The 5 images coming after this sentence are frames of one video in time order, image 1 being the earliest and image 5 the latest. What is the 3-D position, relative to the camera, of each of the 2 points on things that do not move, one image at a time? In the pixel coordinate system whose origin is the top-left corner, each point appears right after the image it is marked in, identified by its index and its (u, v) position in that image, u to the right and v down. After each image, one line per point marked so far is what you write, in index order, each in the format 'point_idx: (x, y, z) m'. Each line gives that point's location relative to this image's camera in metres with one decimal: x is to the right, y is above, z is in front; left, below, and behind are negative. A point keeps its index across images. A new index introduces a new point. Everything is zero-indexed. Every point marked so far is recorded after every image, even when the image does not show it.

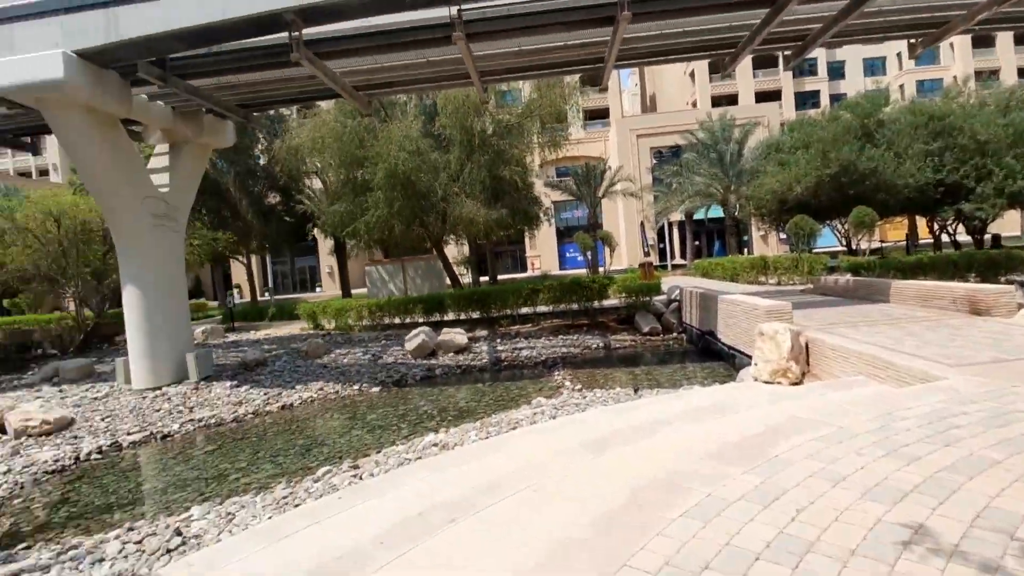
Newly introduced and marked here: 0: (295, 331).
0: (-7.6, -1.5, +18.2) m
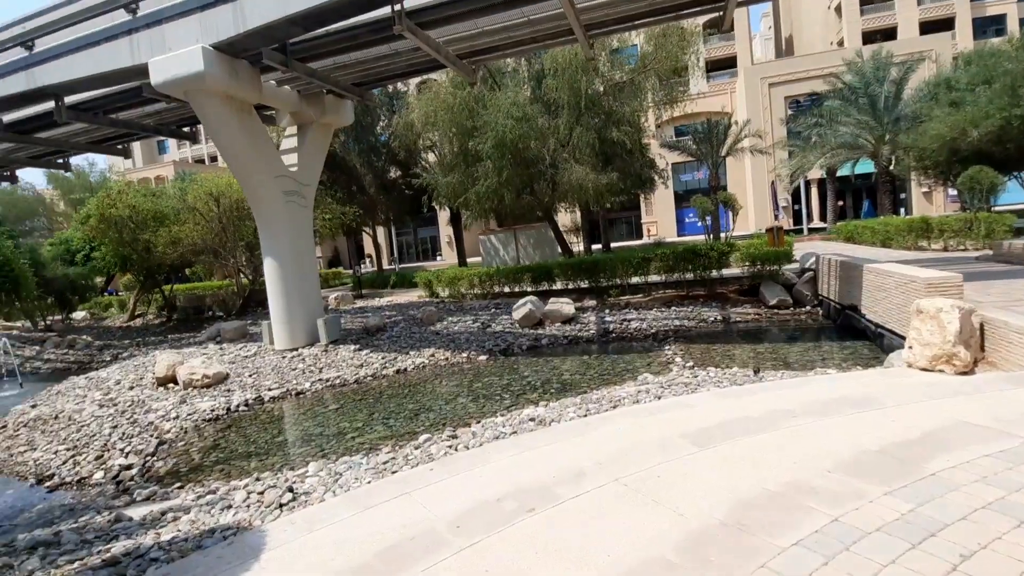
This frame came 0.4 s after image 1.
0: (-3.6, -0.4, +19.2) m
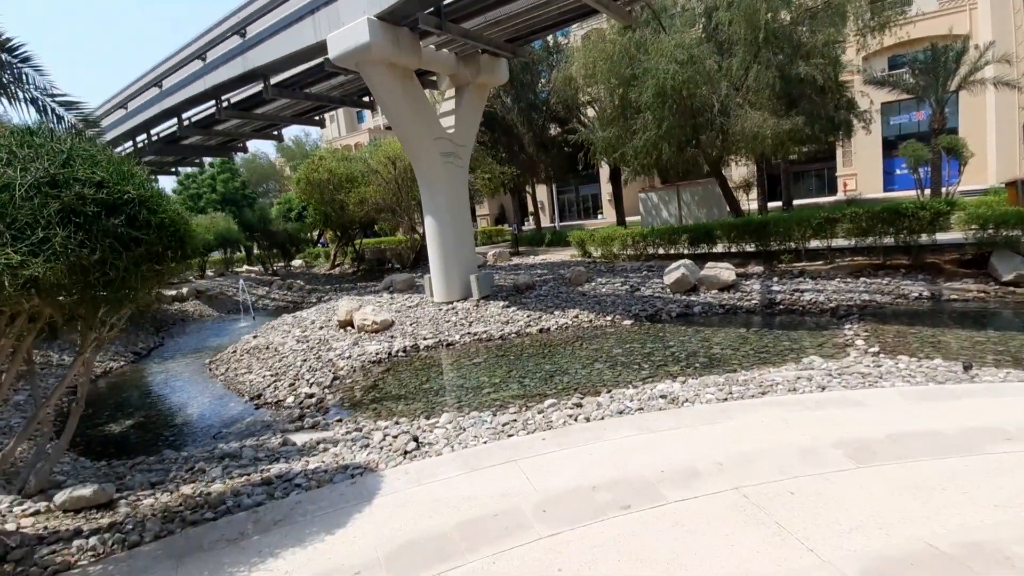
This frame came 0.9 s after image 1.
0: (+1.9, +1.1, +19.1) m
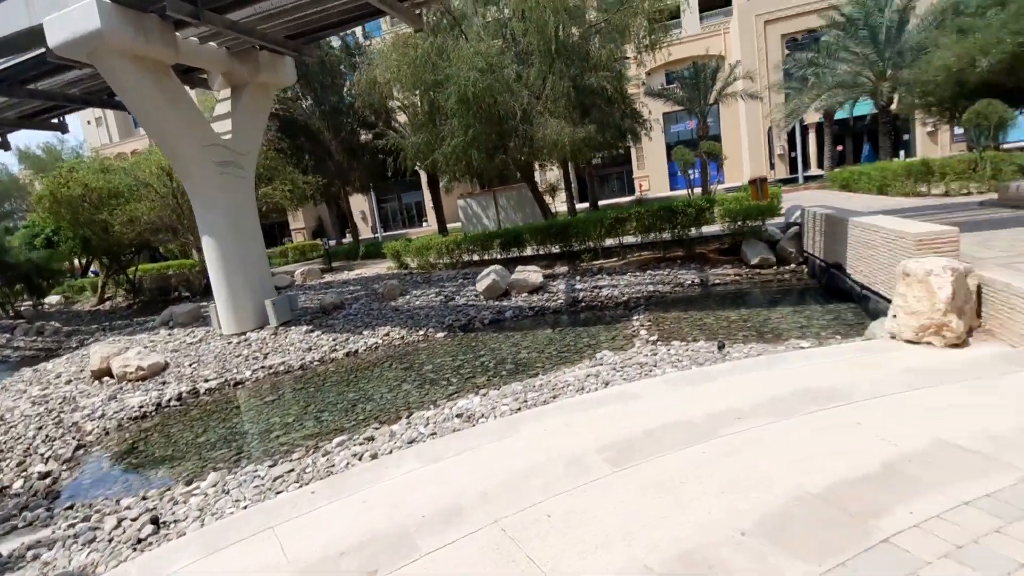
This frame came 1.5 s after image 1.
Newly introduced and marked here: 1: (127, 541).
0: (-4.5, +0.6, +18.2) m
1: (-3.4, -2.2, +4.5) m
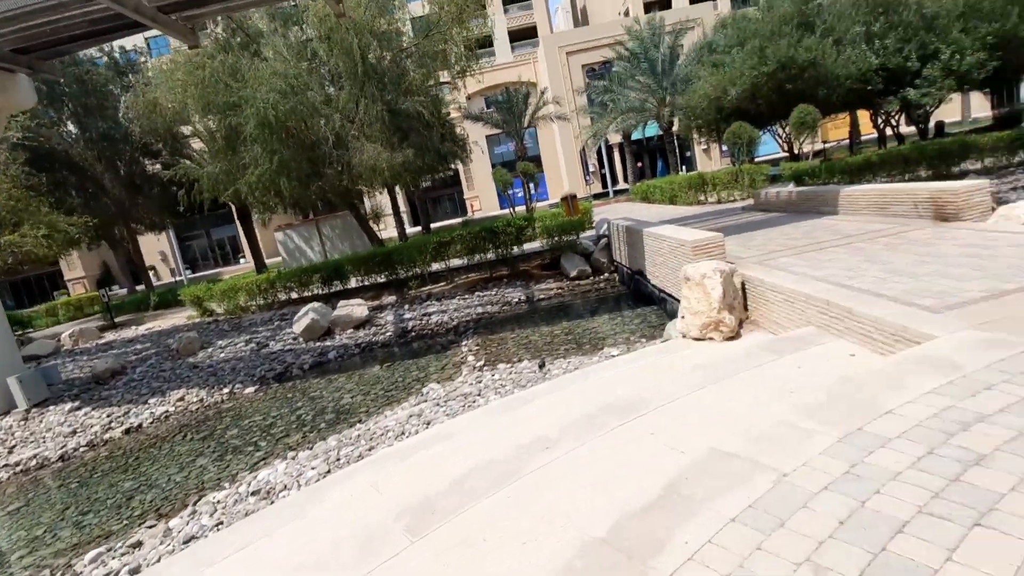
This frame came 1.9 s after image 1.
0: (-9.9, -1.0, +15.7) m
1: (-4.6, -2.9, +2.9) m
